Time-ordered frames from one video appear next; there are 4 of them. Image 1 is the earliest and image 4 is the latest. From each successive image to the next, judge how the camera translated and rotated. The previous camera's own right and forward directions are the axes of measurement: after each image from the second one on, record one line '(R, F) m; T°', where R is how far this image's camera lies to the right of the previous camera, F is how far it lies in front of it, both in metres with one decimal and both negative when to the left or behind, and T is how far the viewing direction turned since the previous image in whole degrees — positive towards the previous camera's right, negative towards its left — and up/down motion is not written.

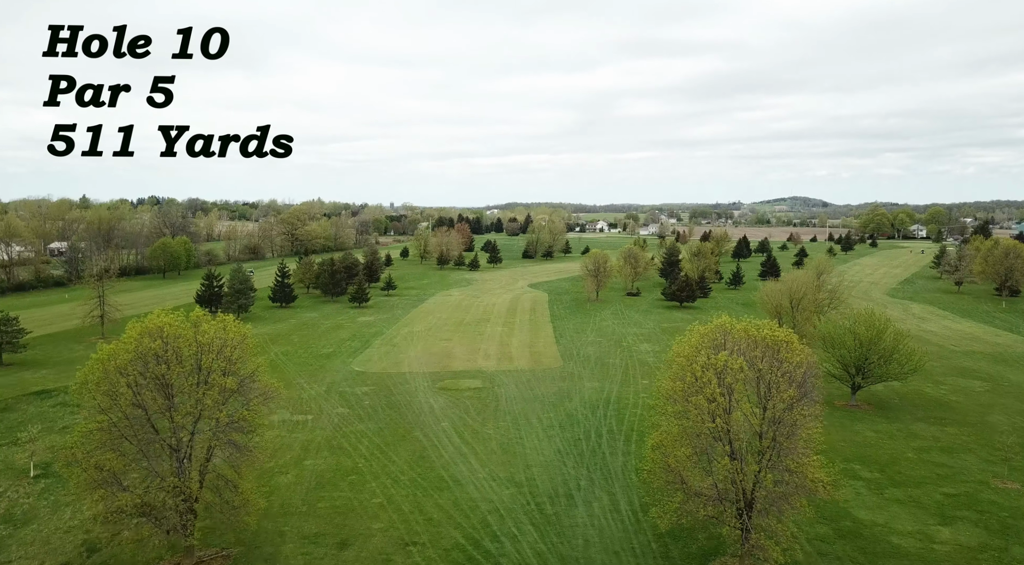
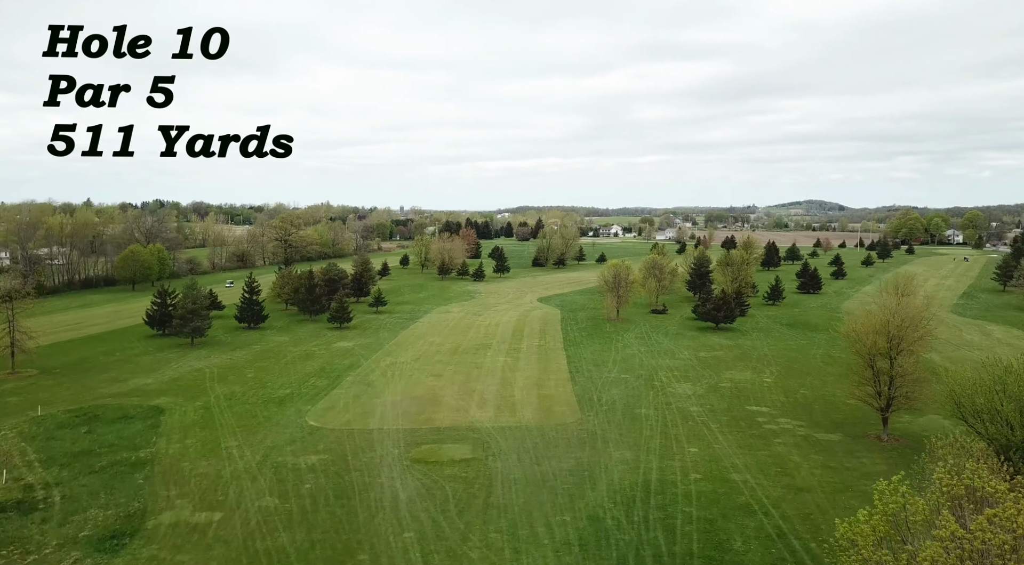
(+0.5, +11.1) m; -1°
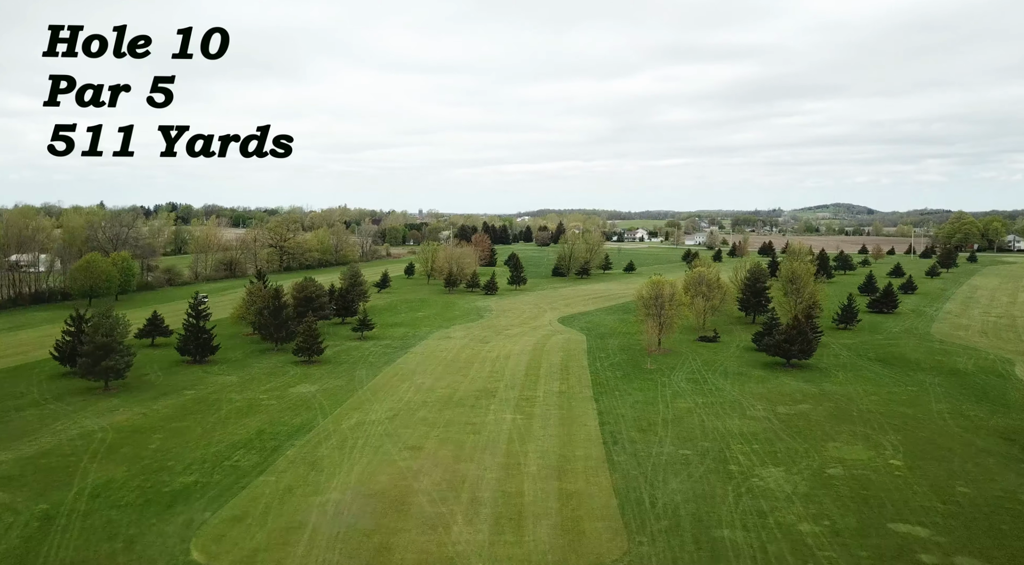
(+0.5, +14.0) m; -2°
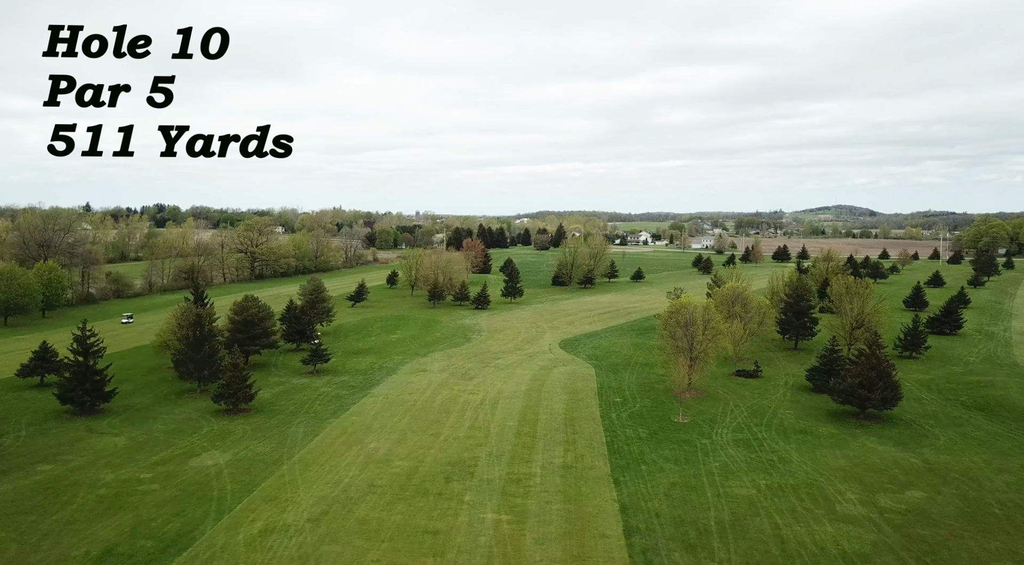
(+0.6, +12.4) m; 0°
